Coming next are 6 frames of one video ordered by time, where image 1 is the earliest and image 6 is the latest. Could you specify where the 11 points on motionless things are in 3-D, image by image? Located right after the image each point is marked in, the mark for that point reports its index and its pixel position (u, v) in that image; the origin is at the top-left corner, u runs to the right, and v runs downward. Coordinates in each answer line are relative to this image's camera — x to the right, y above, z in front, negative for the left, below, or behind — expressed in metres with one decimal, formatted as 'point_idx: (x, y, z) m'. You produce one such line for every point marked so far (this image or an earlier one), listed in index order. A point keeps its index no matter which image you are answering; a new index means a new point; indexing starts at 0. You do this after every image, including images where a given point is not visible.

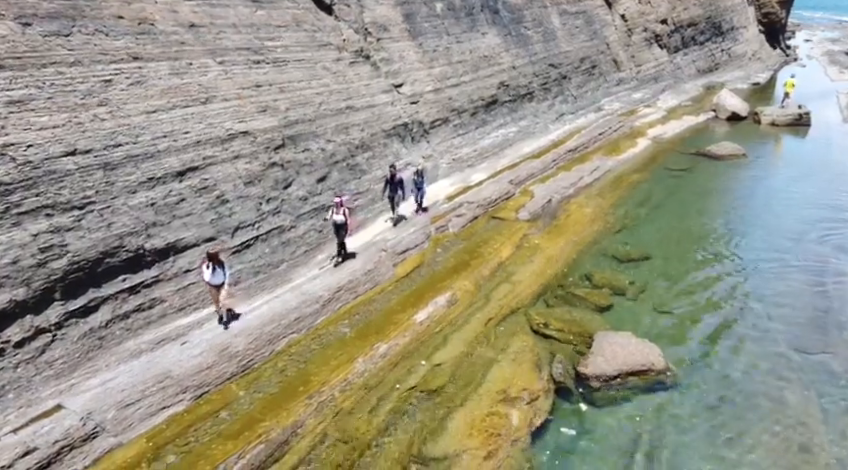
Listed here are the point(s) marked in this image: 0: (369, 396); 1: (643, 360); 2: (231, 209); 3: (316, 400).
0: (-0.9, -2.7, +9.2) m
1: (+3.9, -2.2, +9.5) m
2: (-4.3, +0.6, +12.5) m
3: (-1.8, -2.7, +8.9) m
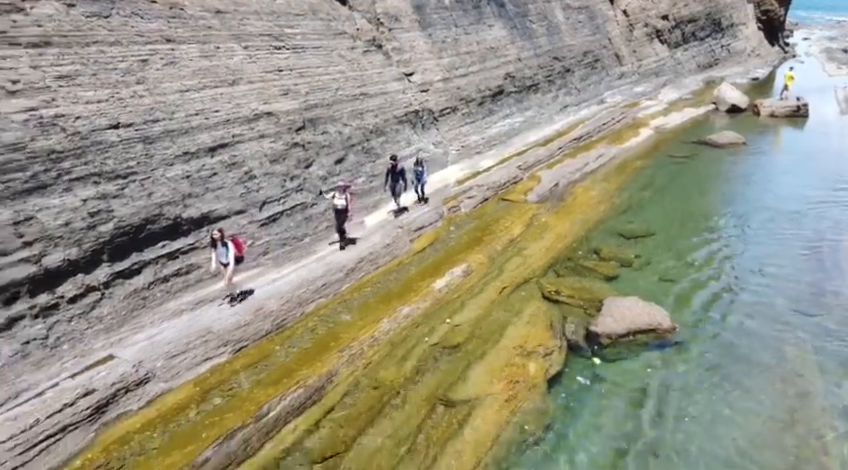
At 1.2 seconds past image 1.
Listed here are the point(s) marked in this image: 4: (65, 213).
0: (-0.5, -2.1, +9.9) m
1: (+4.3, -1.6, +10.1) m
2: (-3.9, +1.3, +13.2) m
3: (-1.4, -2.1, +9.6) m
4: (-6.2, +0.4, +9.5) m
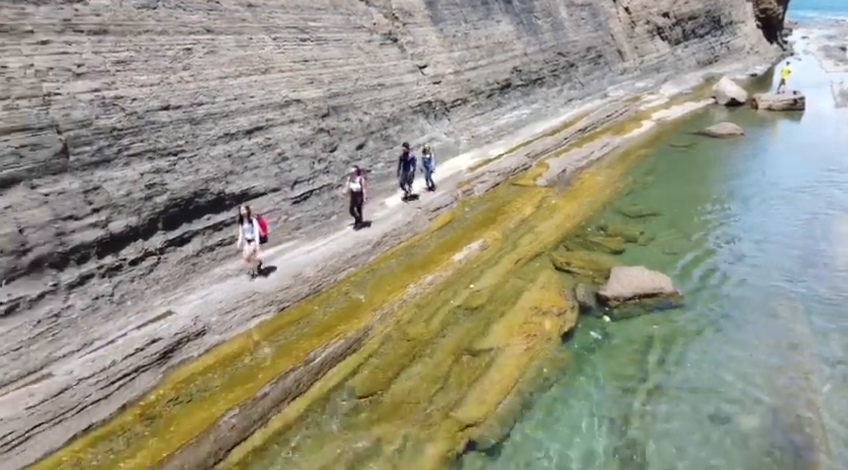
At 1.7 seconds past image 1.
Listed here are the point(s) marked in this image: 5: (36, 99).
0: (0.0, -1.5, +10.9) m
1: (+4.8, -1.1, +11.1) m
2: (-3.4, +1.8, +14.2) m
3: (-0.9, -1.5, +10.5) m
4: (-5.7, +1.0, +10.4) m
5: (-6.8, +2.4, +9.5) m
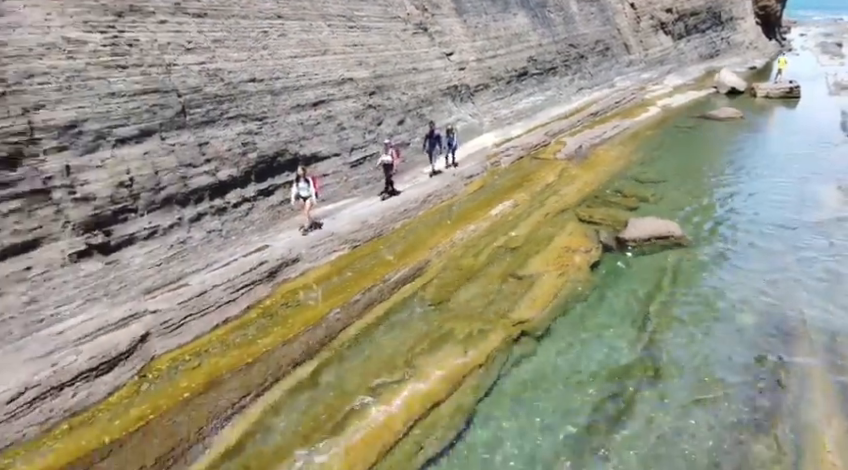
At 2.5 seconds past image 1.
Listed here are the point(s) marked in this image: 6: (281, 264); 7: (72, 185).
0: (+1.1, -0.4, +12.9) m
1: (+5.9, +0.1, +13.2) m
2: (-2.3, +3.0, +16.2) m
3: (+0.2, -0.4, +12.6) m
4: (-4.5, +2.2, +12.5) m
5: (-5.6, +3.6, +11.5) m
6: (-3.0, -0.6, +11.5) m
7: (-6.3, +0.9, +9.8) m
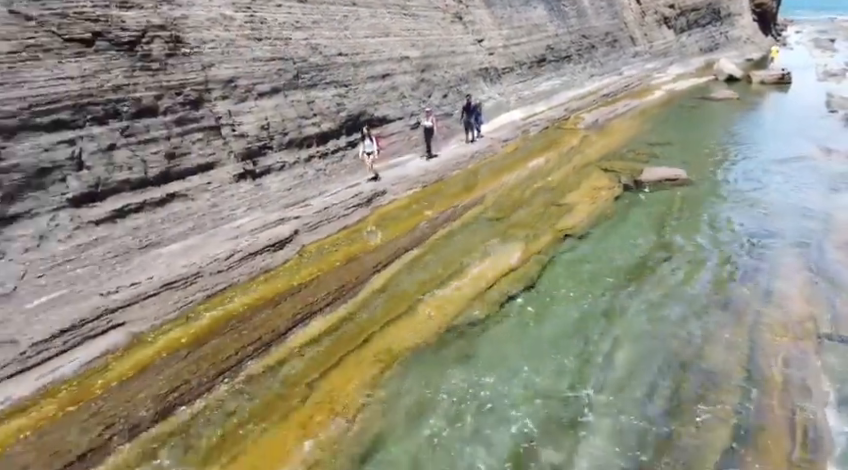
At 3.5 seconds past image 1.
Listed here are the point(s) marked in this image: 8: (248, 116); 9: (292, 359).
0: (+2.8, +1.4, +16.2) m
1: (+7.6, +1.9, +16.4) m
2: (-0.6, +4.8, +19.5) m
3: (+1.9, +1.4, +15.9) m
4: (-2.8, +3.9, +15.8) m
5: (-3.9, +5.3, +14.8) m
6: (-1.4, +1.1, +14.7) m
7: (-4.6, +2.7, +13.0) m
8: (-4.4, +3.0, +13.4) m
9: (-2.1, -1.9, +8.5) m
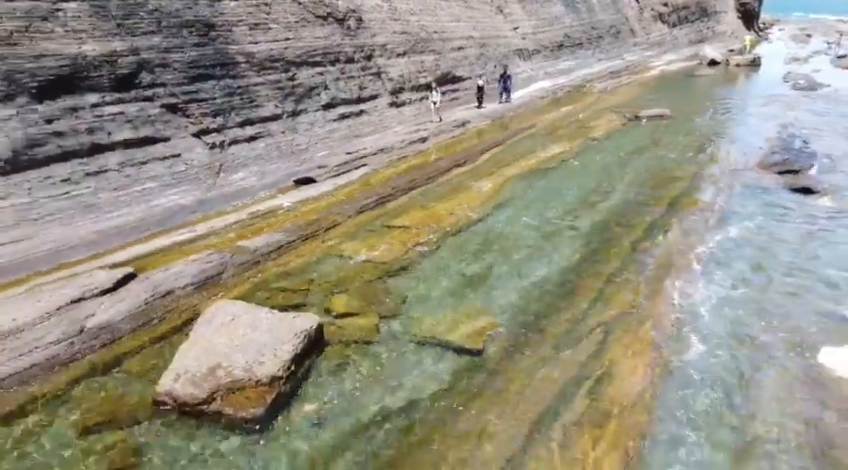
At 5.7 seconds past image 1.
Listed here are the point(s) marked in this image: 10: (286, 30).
0: (+6.0, +5.1, +24.3) m
1: (+10.8, +5.6, +24.5) m
2: (+2.5, +8.5, +27.6) m
3: (+5.1, +5.1, +24.0) m
4: (+0.3, +7.6, +23.9) m
5: (-0.8, +9.1, +22.9) m
6: (+1.8, +4.8, +22.8) m
7: (-1.5, +6.4, +21.1) m
8: (-1.2, +6.7, +21.5) m
9: (+1.1, +1.8, +16.6) m
10: (-4.5, +6.7, +17.7) m
